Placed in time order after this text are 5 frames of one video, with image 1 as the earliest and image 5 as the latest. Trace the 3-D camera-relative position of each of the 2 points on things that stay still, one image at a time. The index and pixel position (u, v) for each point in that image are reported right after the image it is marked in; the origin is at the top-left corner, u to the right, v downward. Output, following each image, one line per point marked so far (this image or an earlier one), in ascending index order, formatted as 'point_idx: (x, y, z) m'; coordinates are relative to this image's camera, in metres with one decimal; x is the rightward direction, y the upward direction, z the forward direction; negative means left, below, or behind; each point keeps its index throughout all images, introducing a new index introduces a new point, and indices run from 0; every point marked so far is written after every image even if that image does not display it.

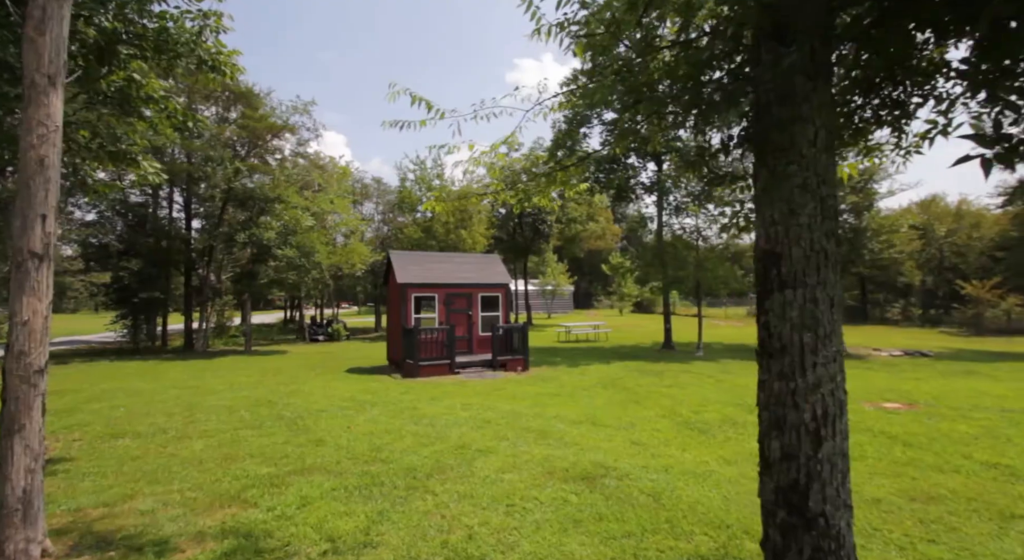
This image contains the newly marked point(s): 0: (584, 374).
0: (+1.6, -2.1, +11.8) m
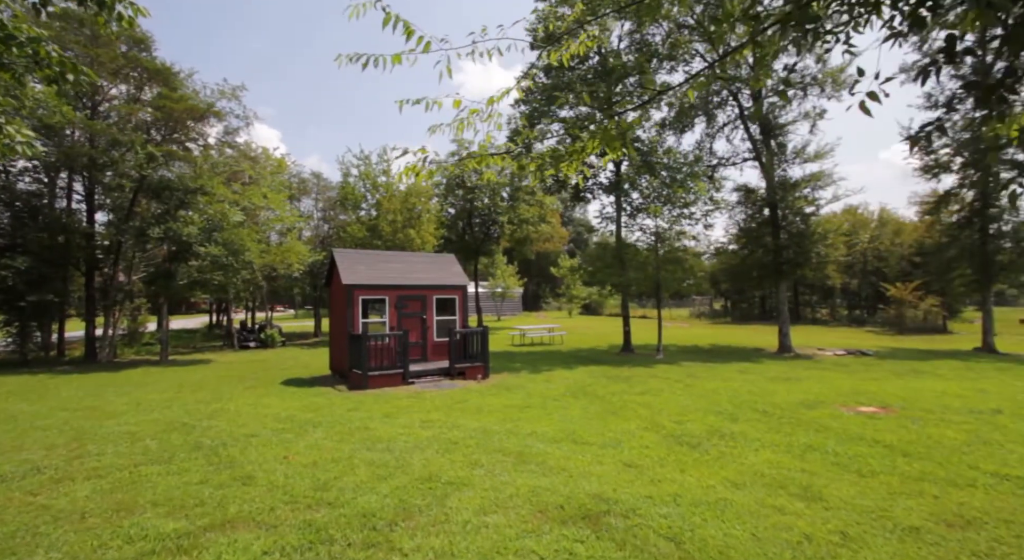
0: (+0.8, -2.1, +11.0) m
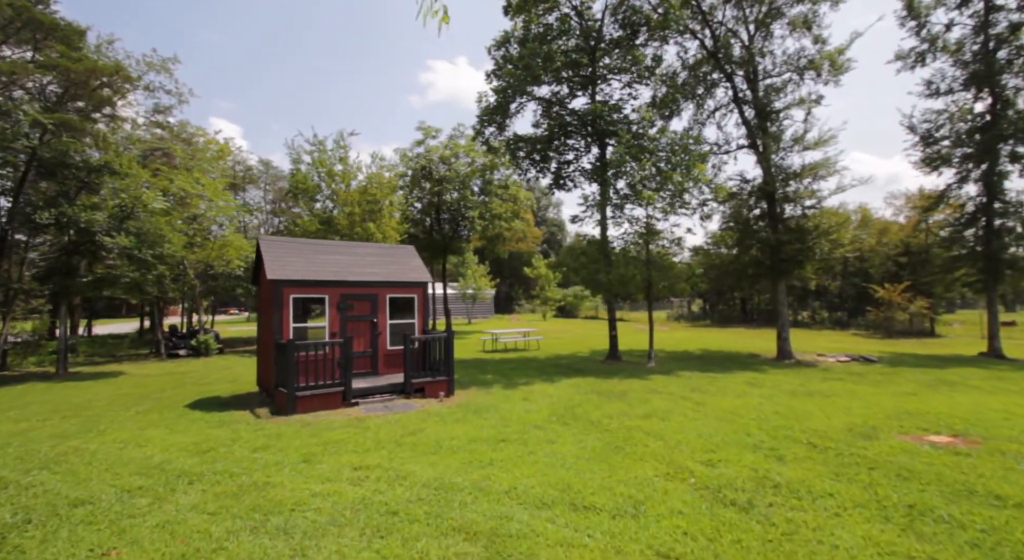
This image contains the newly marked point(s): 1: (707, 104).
0: (+0.2, -2.1, +8.8) m
1: (+6.3, +5.7, +16.8) m
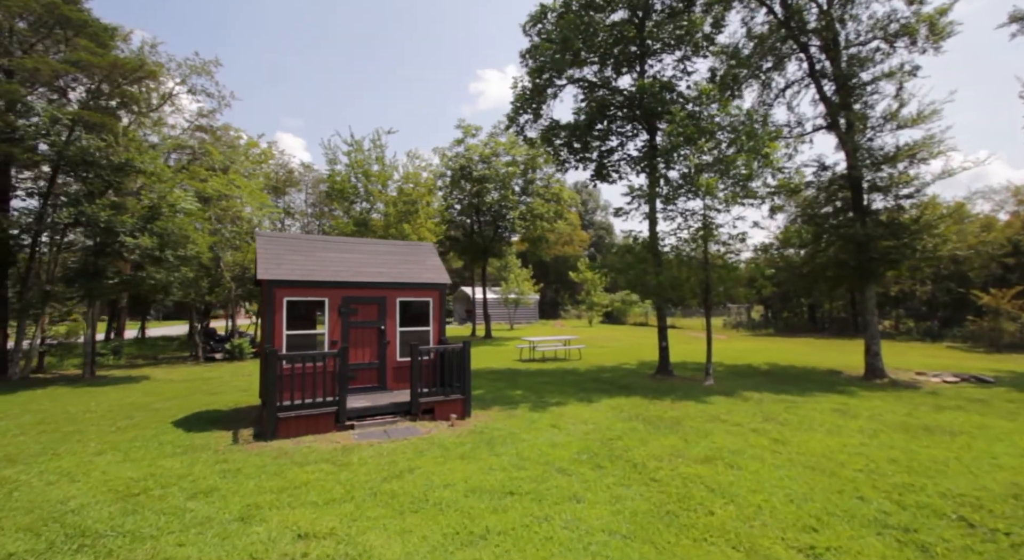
0: (+0.6, -2.1, +7.2) m
1: (+7.4, +5.6, +14.6) m
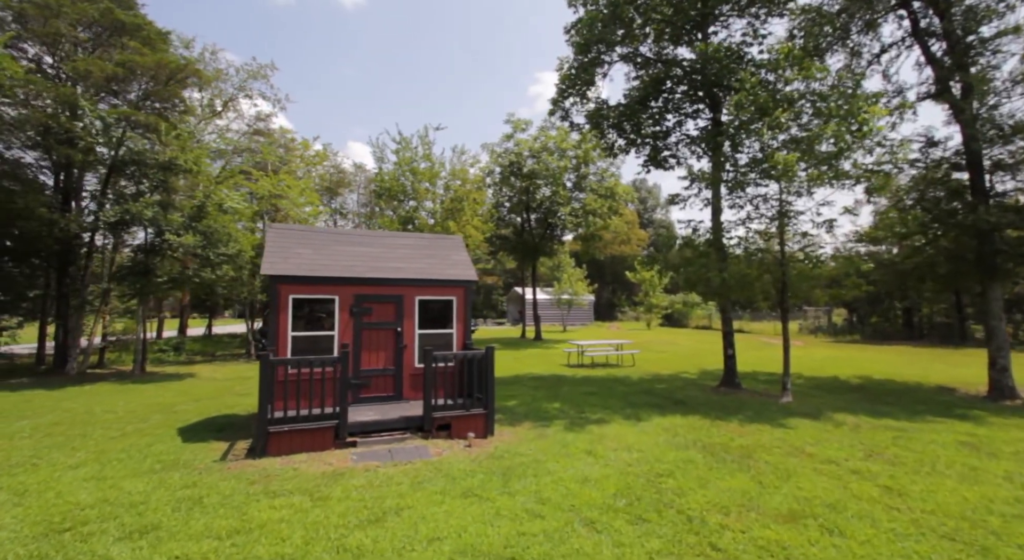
0: (+0.9, -2.0, +5.8) m
1: (+8.5, +5.6, +12.5) m
